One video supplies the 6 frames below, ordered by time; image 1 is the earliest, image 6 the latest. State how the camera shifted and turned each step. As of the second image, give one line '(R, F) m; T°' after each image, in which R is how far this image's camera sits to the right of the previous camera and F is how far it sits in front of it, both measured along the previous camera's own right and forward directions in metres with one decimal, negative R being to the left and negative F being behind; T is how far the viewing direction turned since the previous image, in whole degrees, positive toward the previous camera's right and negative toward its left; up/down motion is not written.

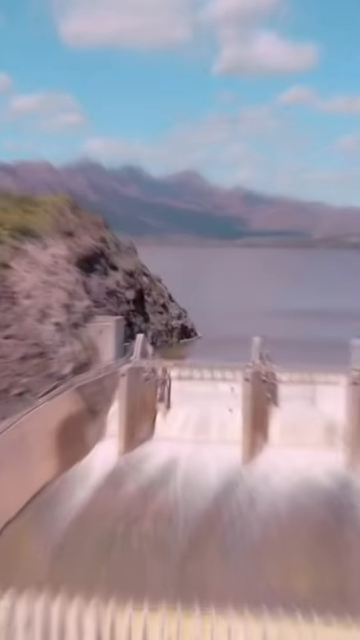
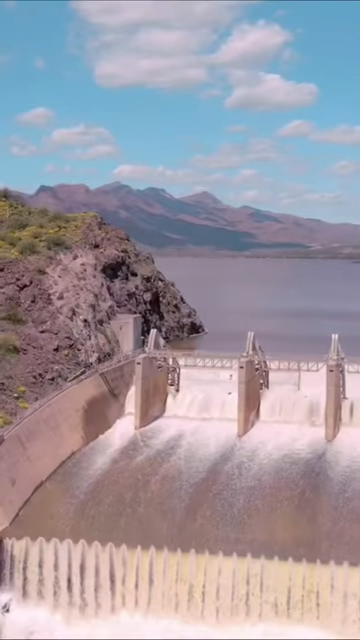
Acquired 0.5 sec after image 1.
(+0.3, -4.6) m; -1°
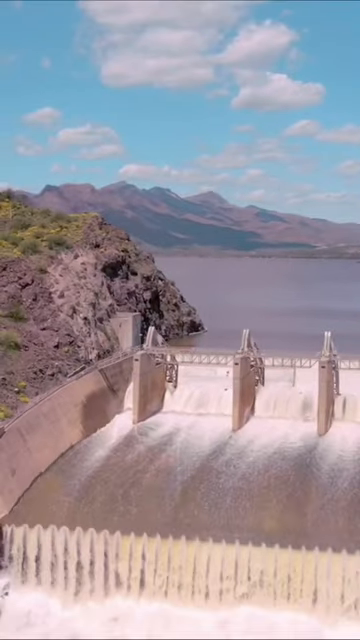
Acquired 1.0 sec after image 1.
(+0.3, -0.7) m; 0°
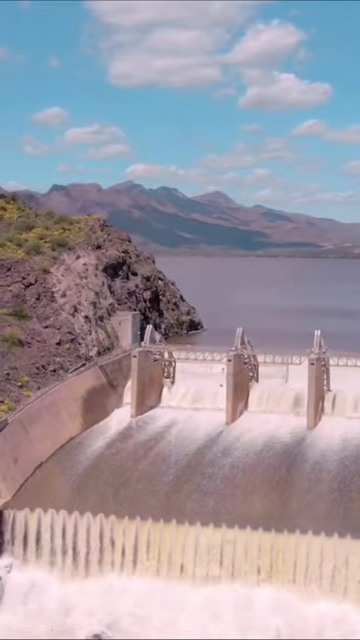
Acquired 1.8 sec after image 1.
(+0.4, -1.2) m; 0°
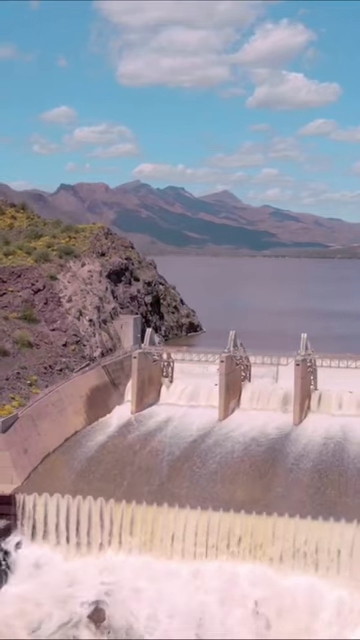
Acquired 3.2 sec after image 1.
(+0.4, -2.3) m; -1°
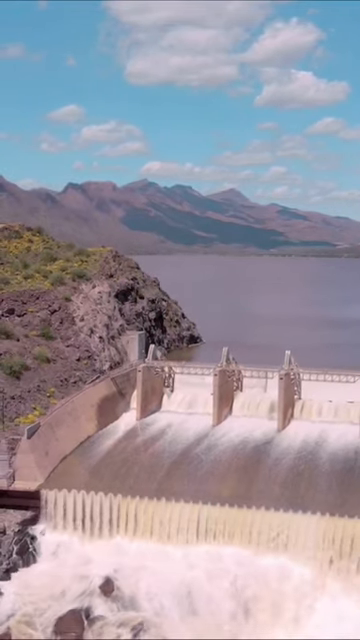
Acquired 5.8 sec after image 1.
(+0.4, -4.3) m; -1°
